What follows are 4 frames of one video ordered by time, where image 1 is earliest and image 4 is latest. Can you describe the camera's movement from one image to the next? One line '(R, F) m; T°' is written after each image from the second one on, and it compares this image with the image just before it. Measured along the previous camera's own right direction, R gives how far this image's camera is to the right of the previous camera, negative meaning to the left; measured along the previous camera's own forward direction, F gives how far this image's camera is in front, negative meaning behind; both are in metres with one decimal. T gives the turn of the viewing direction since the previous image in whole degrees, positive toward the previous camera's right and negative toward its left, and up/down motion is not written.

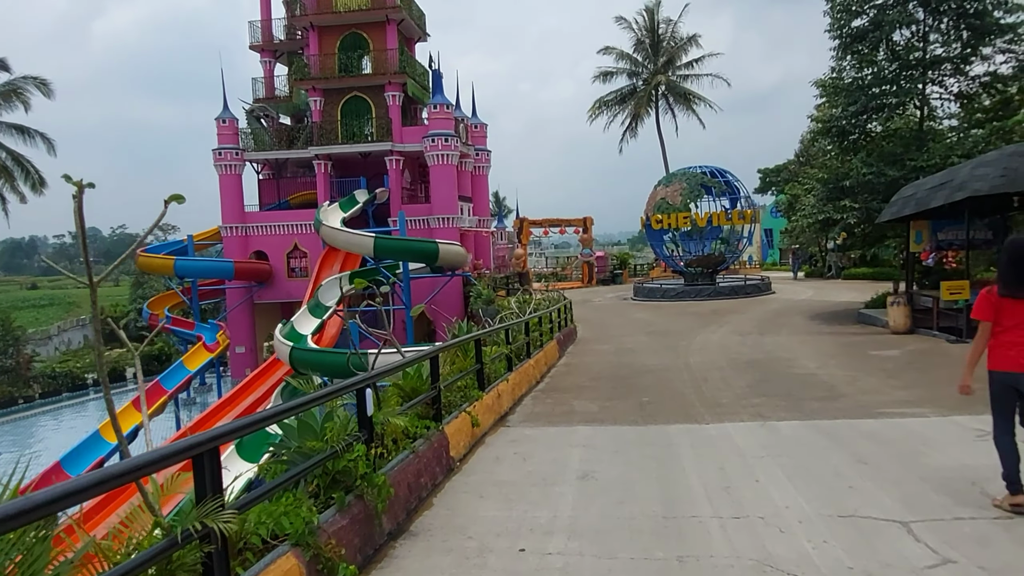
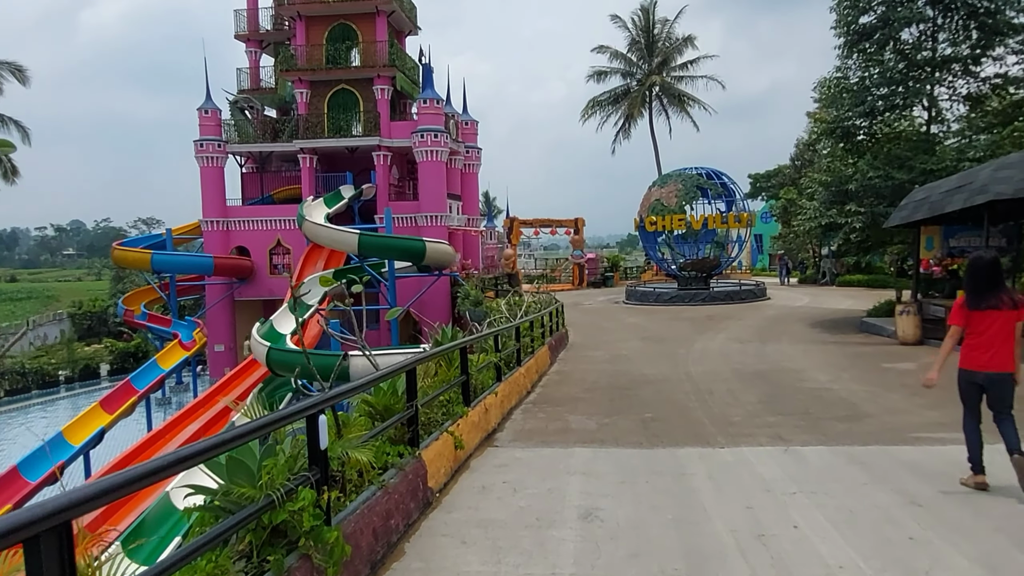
(0.0, +0.7) m; +1°
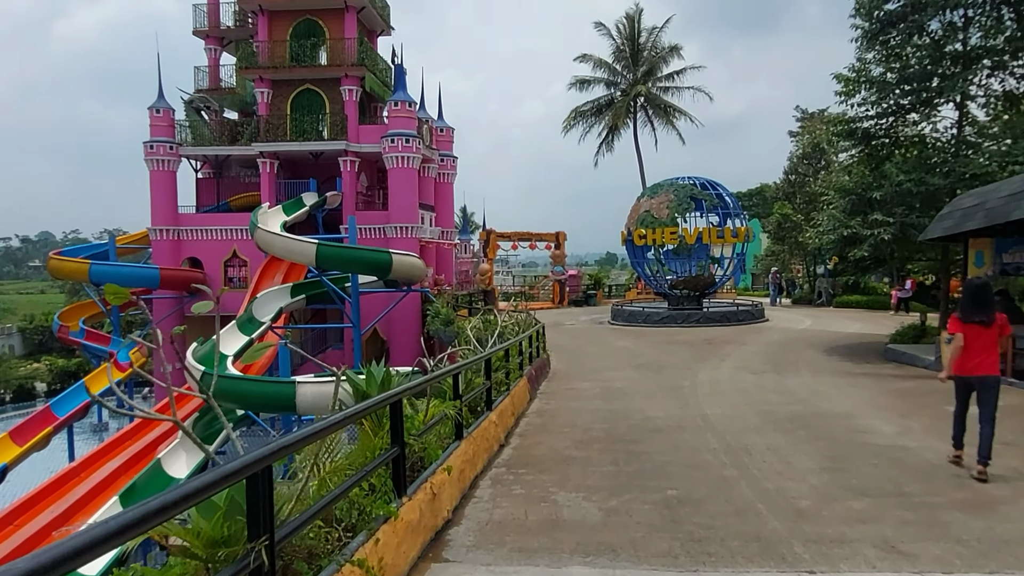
(+0.1, +2.0) m; +2°
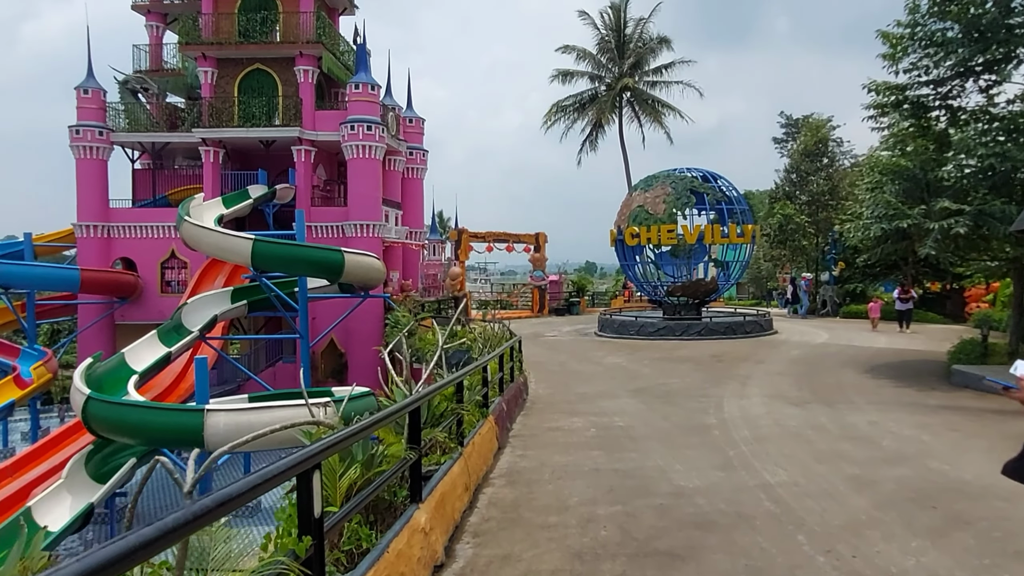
(+0.2, +2.8) m; +2°
